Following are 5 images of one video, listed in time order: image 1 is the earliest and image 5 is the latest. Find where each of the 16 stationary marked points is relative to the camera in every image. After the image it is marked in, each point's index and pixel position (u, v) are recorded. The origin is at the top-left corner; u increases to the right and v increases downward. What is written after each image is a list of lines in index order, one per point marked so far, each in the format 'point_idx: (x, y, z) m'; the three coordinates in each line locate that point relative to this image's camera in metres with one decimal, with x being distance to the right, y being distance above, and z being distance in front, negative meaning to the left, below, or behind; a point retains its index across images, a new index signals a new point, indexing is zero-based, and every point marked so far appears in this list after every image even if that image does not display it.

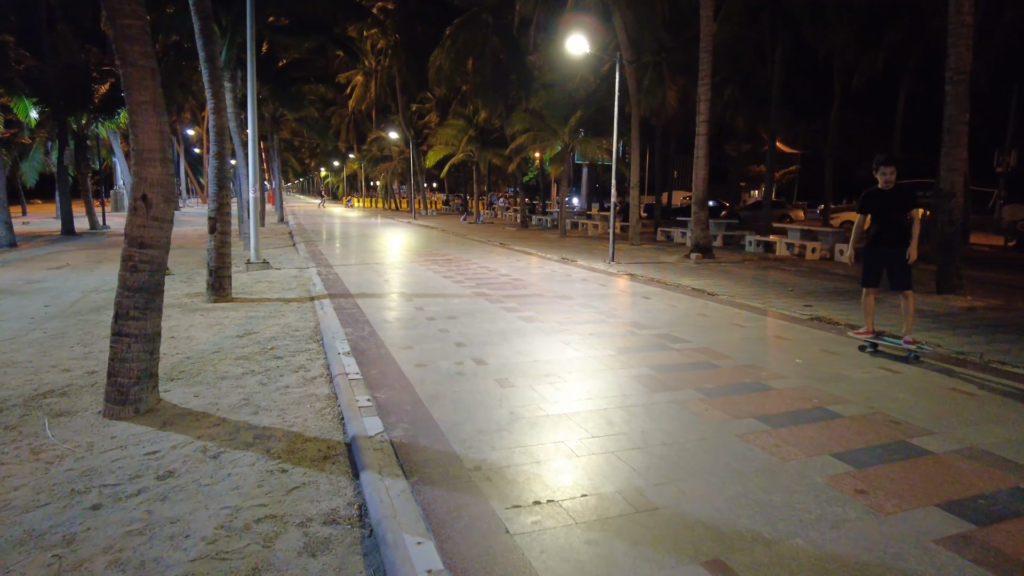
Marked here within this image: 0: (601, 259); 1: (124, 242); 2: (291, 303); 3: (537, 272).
0: (+2.4, +0.8, +17.5) m
1: (-3.1, +0.4, +5.3) m
2: (-3.4, -0.2, +10.2) m
3: (+0.6, +0.4, +14.9) m
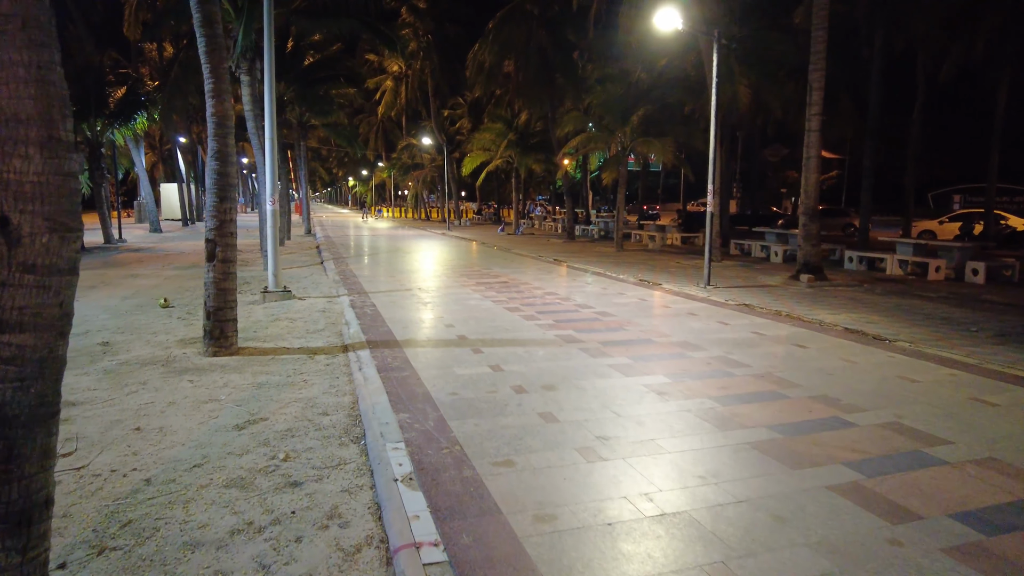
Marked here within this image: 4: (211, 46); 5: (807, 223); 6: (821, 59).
0: (+3.9, +0.2, +14.4) m
1: (-2.0, -0.1, +2.5) m
2: (-2.2, -0.8, +7.4) m
3: (+2.0, -0.2, +11.9) m
4: (-3.4, +2.7, +7.5) m
5: (+6.5, +1.4, +14.6) m
6: (+6.5, +4.8, +13.8) m
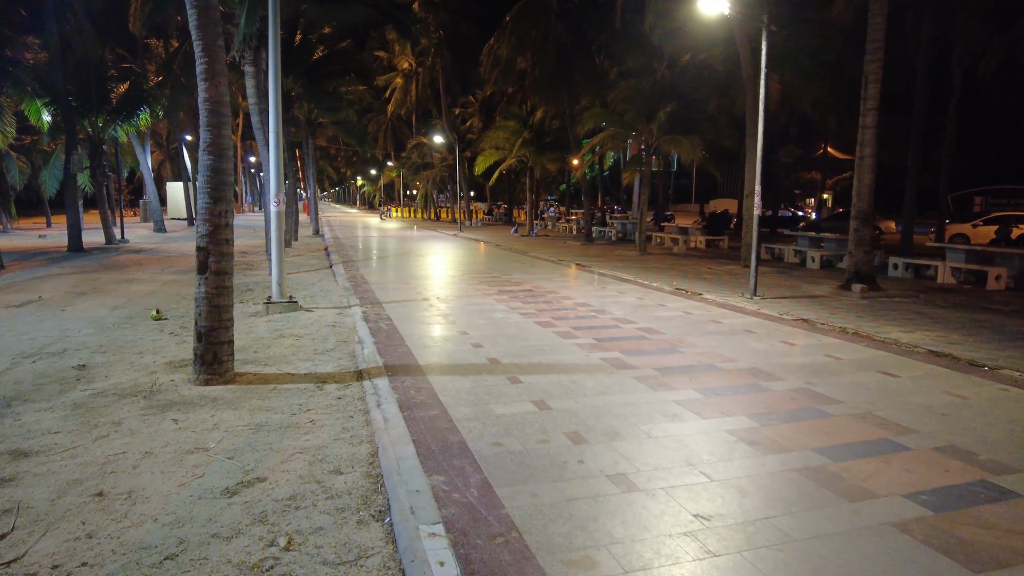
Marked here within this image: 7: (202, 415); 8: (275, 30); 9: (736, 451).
0: (+4.4, 0.0, +13.2) m
1: (-1.7, -0.3, +1.3) m
2: (-1.7, -1.0, +6.2) m
3: (+2.4, -0.4, +10.7) m
4: (-3.0, +2.6, +6.3) m
5: (+7.0, +1.2, +13.4) m
6: (+7.0, +4.6, +12.6) m
7: (-2.6, -1.1, +5.6) m
8: (-4.3, +4.7, +12.1) m
9: (+1.6, -1.2, +4.9) m
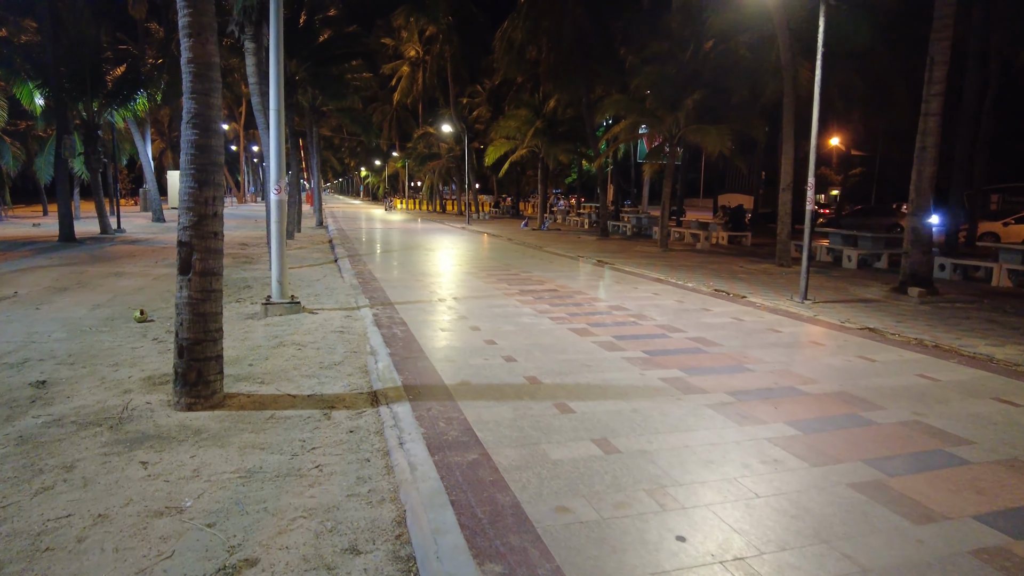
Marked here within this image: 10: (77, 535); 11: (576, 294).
0: (+4.9, -0.1, +12.0) m
1: (-1.3, -0.4, +0.1) m
2: (-1.3, -1.0, +5.1) m
3: (+2.9, -0.4, +9.5) m
4: (-2.5, +2.5, +5.1) m
5: (+7.5, +1.1, +12.2) m
6: (+7.5, +4.5, +11.3) m
7: (-2.2, -1.1, +4.4) m
8: (-3.9, +4.8, +10.8) m
9: (+2.0, -1.3, +3.7) m
10: (-2.2, -1.3, +3.4) m
11: (+1.1, -0.1, +11.8) m
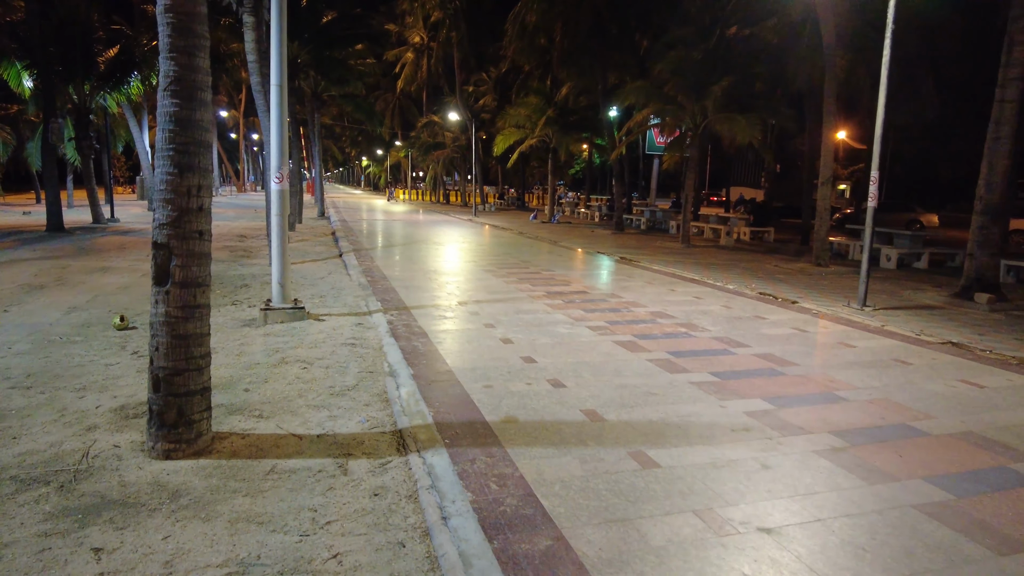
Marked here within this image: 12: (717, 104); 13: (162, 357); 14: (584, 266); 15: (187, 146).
0: (+5.3, -0.2, +10.9) m
1: (-0.9, -0.5, -1.0) m
2: (-0.9, -1.1, +4.0) m
3: (+3.3, -0.5, +8.4) m
4: (-2.1, +2.5, +4.0) m
5: (+7.9, +1.1, +11.0) m
6: (+7.9, +4.4, +10.1) m
7: (-1.8, -1.2, +3.3) m
8: (-3.4, +4.8, +9.6) m
9: (+2.4, -1.4, +2.6) m
10: (-1.8, -1.4, +2.3) m
11: (+1.6, -0.1, +10.6) m
12: (+6.0, +5.5, +19.6) m
13: (-2.1, -0.4, +4.0) m
14: (+1.7, +0.5, +15.4) m
15: (-2.0, +0.9, +4.0) m
